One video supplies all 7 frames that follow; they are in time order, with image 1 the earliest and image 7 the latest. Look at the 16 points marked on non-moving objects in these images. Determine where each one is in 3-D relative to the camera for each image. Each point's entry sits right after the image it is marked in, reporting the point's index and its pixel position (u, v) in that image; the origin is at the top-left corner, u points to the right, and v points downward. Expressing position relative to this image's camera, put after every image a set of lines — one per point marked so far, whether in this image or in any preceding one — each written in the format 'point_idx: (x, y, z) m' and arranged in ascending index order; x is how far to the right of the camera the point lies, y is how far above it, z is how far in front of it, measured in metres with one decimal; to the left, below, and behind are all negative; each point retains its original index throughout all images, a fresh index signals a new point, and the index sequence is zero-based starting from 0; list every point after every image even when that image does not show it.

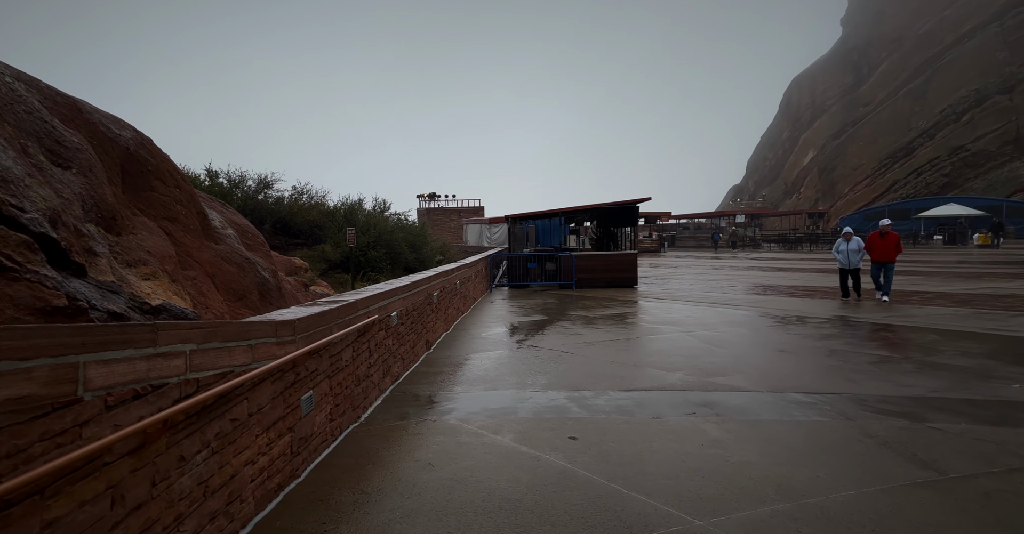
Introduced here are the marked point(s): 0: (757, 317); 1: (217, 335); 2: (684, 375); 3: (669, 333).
0: (+5.5, -1.1, +9.5) m
1: (-2.2, -0.5, +3.2) m
2: (+2.4, -1.5, +5.9) m
3: (+3.4, -1.4, +9.0) m
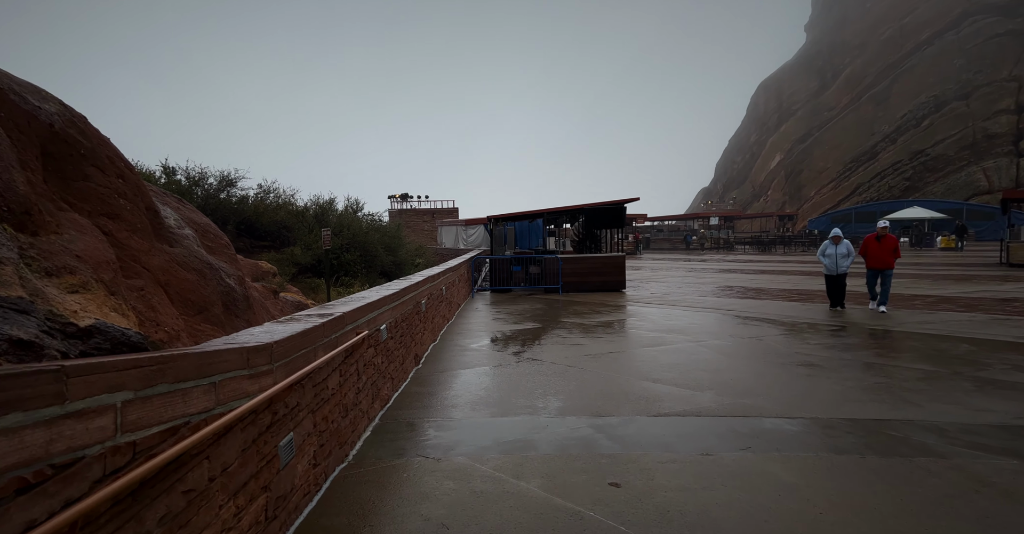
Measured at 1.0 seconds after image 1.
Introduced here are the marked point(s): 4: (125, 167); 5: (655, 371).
0: (+5.4, -1.2, +9.1) m
1: (-1.9, -0.6, +2.3) m
2: (+2.6, -1.6, +5.3) m
3: (+3.3, -1.5, +8.5) m
4: (-4.7, +1.2, +5.1) m
5: (+2.2, -1.6, +6.6) m
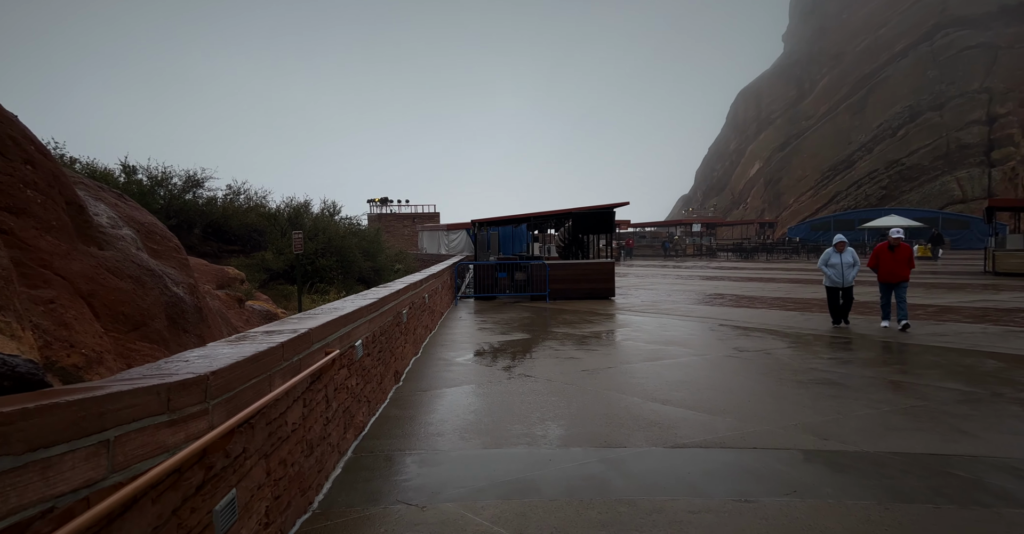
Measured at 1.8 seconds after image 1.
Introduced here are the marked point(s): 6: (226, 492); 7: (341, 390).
0: (+5.2, -1.4, +8.6) m
1: (-1.8, -0.6, +1.5) m
2: (+2.5, -1.7, +4.7) m
3: (+3.1, -1.7, +7.9) m
4: (-4.7, +1.1, +4.2) m
5: (+2.1, -1.8, +6.0) m
6: (-1.8, -1.4, +2.7) m
7: (-2.0, -1.4, +4.8) m
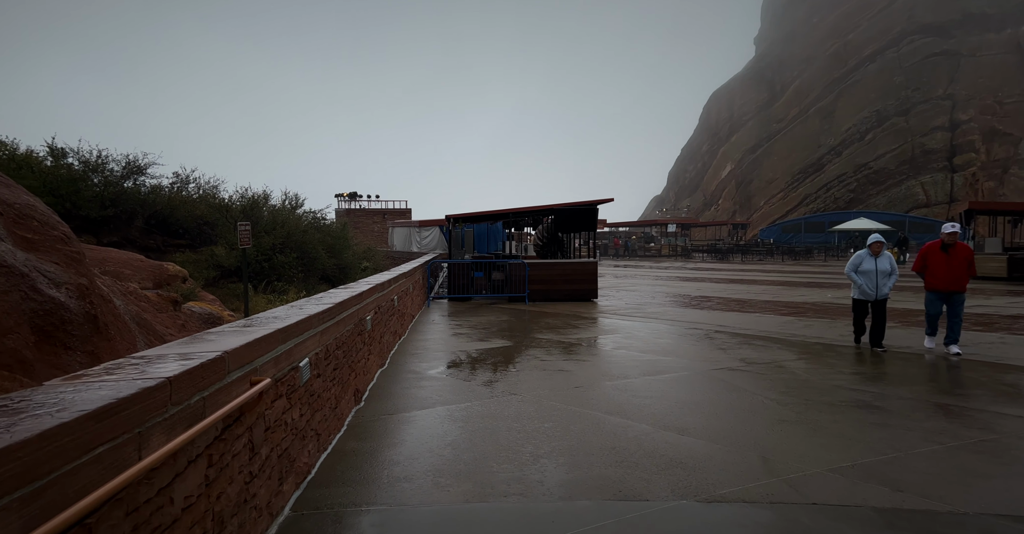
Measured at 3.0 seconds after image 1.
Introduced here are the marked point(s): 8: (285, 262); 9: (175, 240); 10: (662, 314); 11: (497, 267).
0: (+4.8, -1.4, +7.9) m
1: (-1.7, -0.6, +0.4) m
2: (+2.4, -1.8, +3.8) m
3: (+2.8, -1.7, +7.1) m
4: (-4.8, +1.2, +2.8) m
5: (+2.0, -1.8, +5.1) m
6: (-1.8, -1.4, +1.5) m
7: (-2.1, -1.4, +3.6) m
8: (-10.2, +0.2, +18.8) m
9: (-15.6, +1.2, +19.2) m
10: (+4.5, -1.4, +12.8) m
11: (-0.6, 0.0, +17.2) m
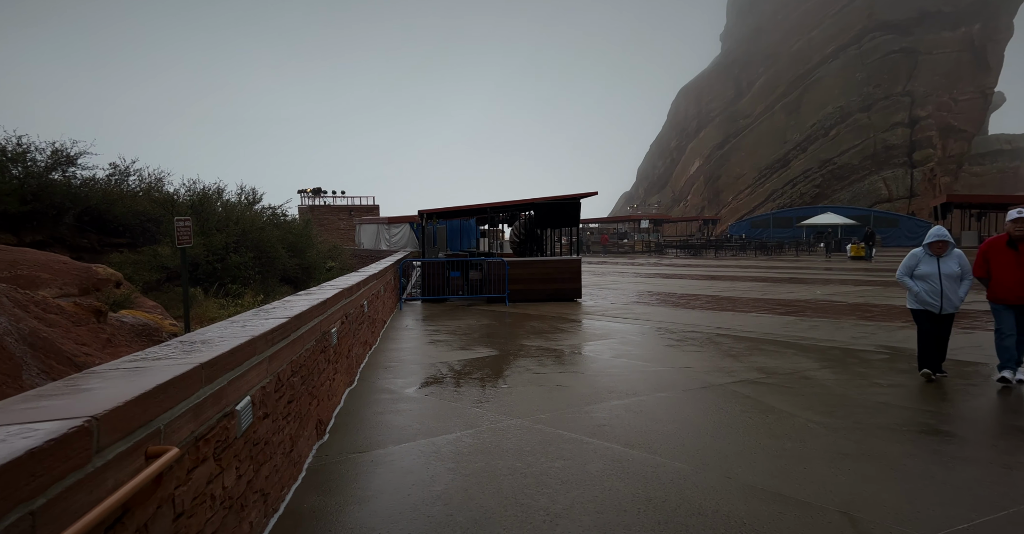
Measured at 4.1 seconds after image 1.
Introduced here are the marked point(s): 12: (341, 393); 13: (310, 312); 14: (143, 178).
0: (+4.6, -1.4, +7.3) m
1: (-1.3, -0.7, -0.7) m
2: (+2.5, -1.8, +3.1) m
3: (+2.7, -1.7, +6.3) m
4: (-4.6, +1.1, +1.5) m
5: (+2.0, -1.8, +4.3) m
6: (-1.5, -1.5, +0.5) m
7: (-1.9, -1.5, +2.5) m
8: (-11.1, +0.2, +17.1) m
9: (-16.5, +1.1, +17.1) m
10: (+4.0, -1.4, +12.1) m
11: (-1.4, +0.1, +16.1) m
12: (-2.6, -2.0, +6.5) m
13: (-2.5, -0.6, +5.2) m
14: (-16.8, +4.0, +18.9) m
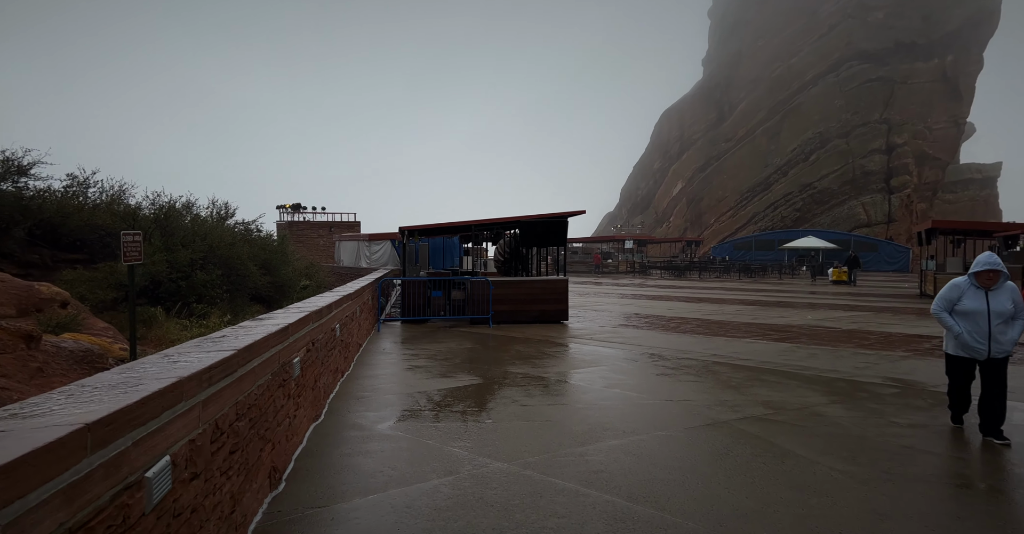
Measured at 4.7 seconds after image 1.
0: (+4.4, -1.8, +6.9) m
1: (-1.2, -0.7, -1.3) m
2: (+2.5, -2.0, +2.5) m
3: (+2.5, -2.0, +5.8) m
4: (-4.6, +1.0, +0.9) m
5: (+1.8, -2.1, +3.7) m
6: (-1.5, -1.6, -0.2) m
7: (-2.0, -1.6, +1.9) m
8: (-11.7, -0.5, +16.1) m
9: (-17.1, +0.5, +16.0) m
10: (+3.6, -2.0, +11.6) m
11: (-2.0, -0.7, +15.5) m
12: (-2.9, -2.3, +5.7) m
13: (-2.7, -0.8, +4.5) m
14: (-17.4, +3.3, +17.9) m
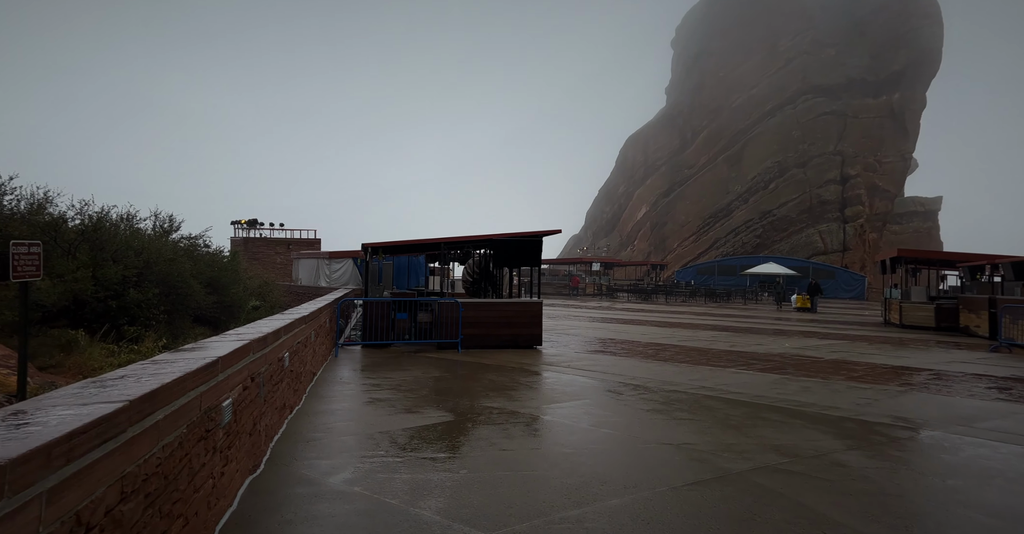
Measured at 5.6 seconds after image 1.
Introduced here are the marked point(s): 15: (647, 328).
0: (+4.1, -2.2, +6.3) m
1: (-0.9, -0.7, -2.2) m
2: (+2.5, -2.2, +1.9) m
3: (+2.2, -2.4, +5.1) m
4: (-4.4, +1.0, -0.2) m
5: (+1.8, -2.3, +3.0) m
6: (-1.2, -1.6, -1.2) m
7: (-1.9, -1.7, +0.8) m
8: (-12.7, -1.1, +14.3) m
9: (-18.1, +0.1, +13.8) m
10: (+2.9, -2.6, +11.0) m
11: (-3.0, -1.4, +14.5) m
12: (-3.1, -2.5, +4.6) m
13: (-2.8, -1.0, +3.5) m
14: (-18.5, +2.8, +15.8) m
15: (+6.3, -2.8, +19.6) m
